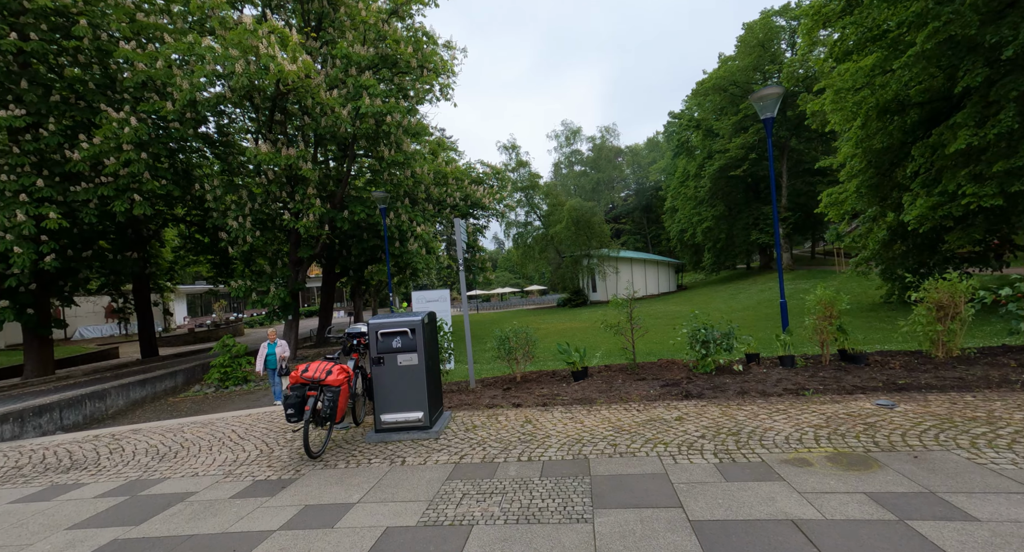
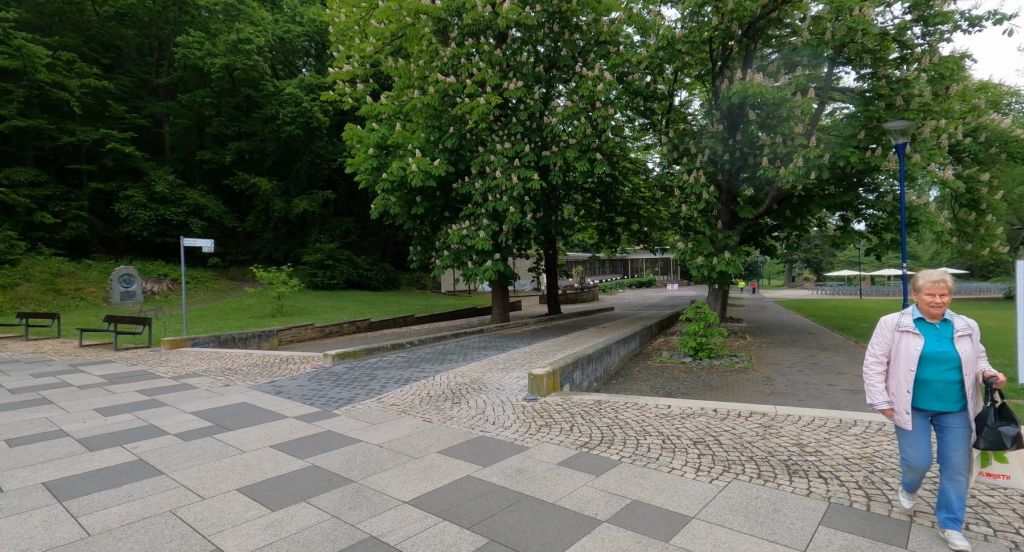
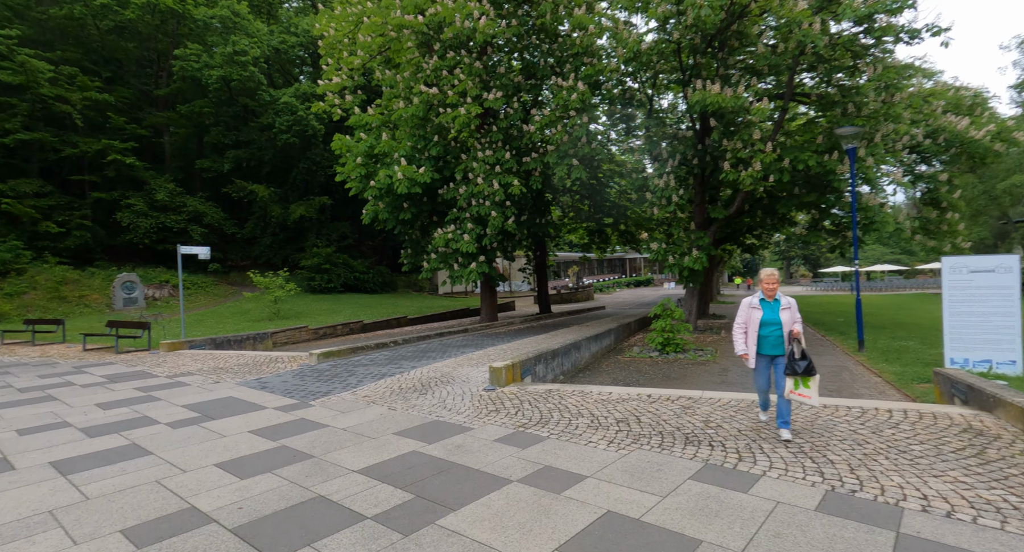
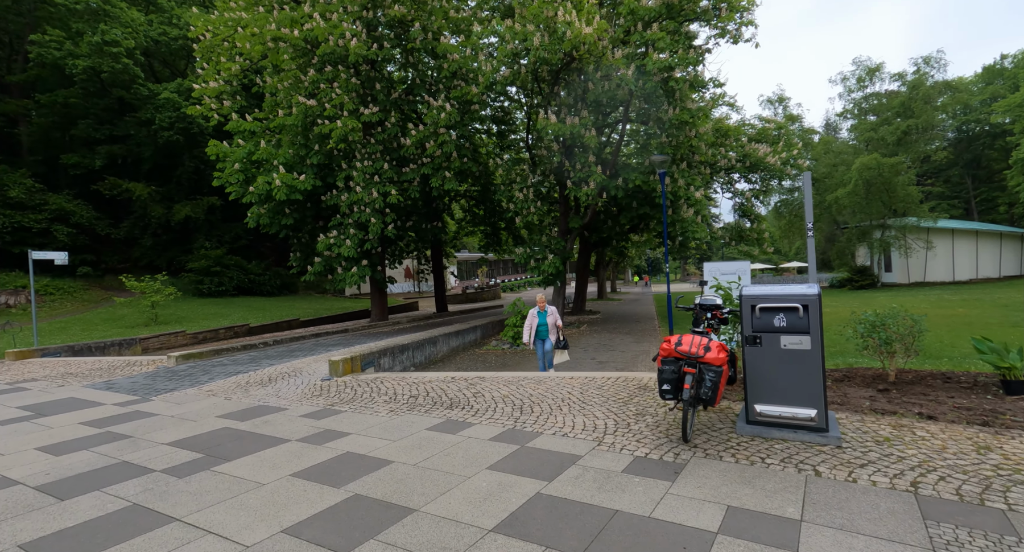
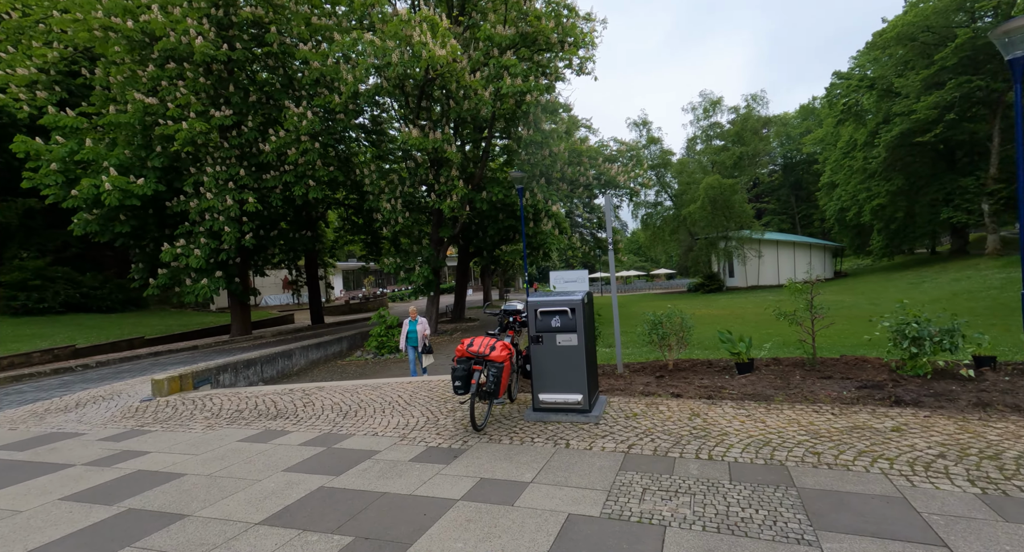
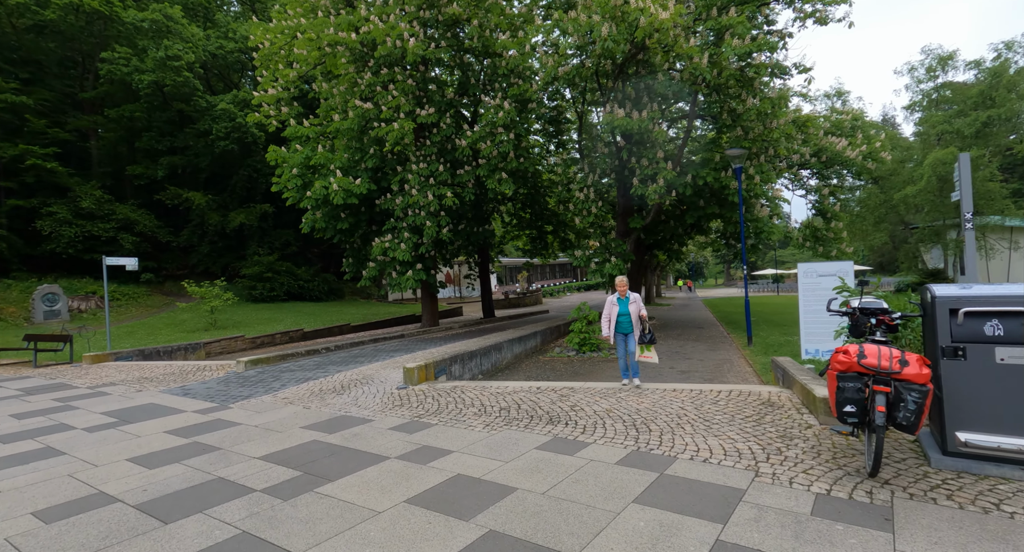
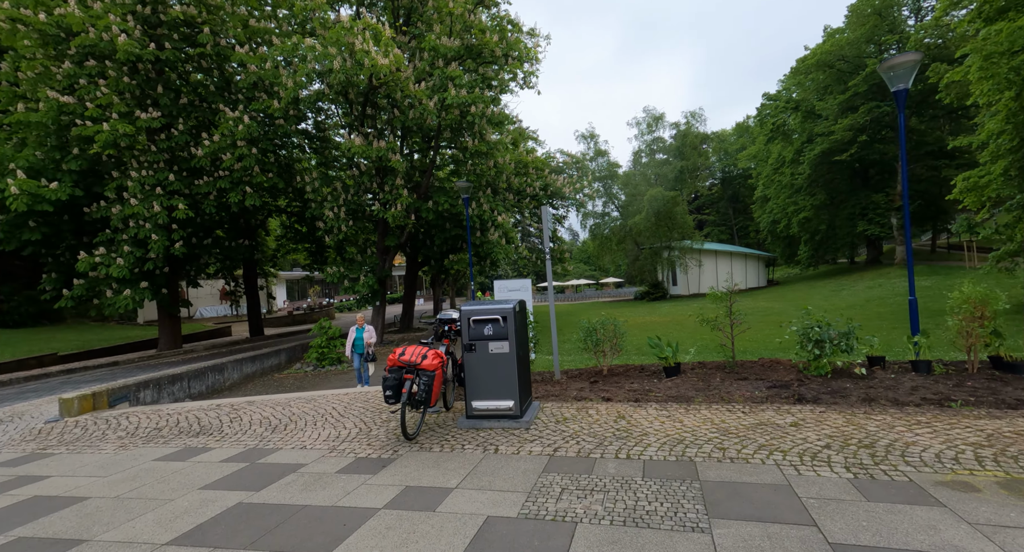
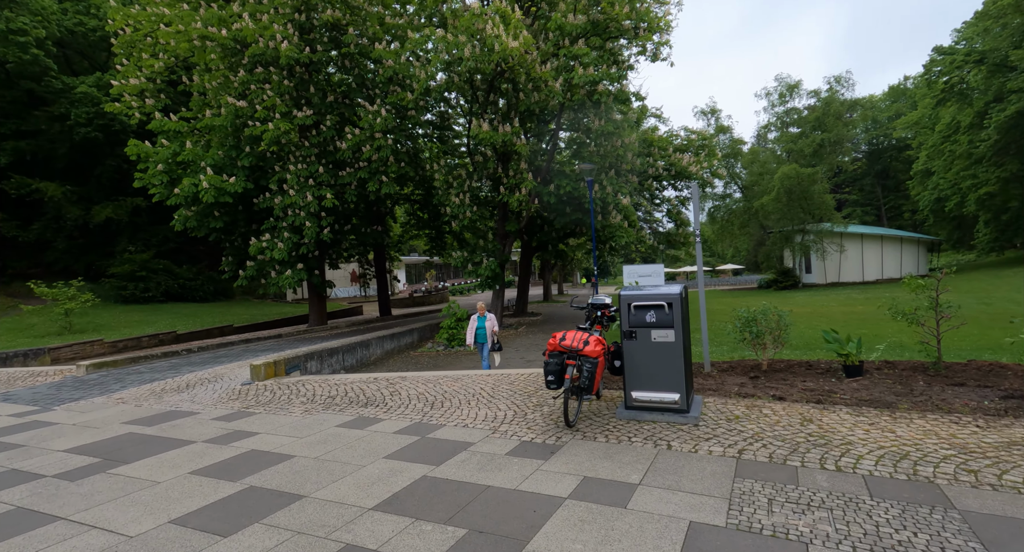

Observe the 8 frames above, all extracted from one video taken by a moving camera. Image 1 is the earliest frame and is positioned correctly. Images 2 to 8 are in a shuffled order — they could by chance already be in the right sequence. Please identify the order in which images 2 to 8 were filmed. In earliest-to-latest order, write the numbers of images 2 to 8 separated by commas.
7, 5, 8, 4, 6, 3, 2
